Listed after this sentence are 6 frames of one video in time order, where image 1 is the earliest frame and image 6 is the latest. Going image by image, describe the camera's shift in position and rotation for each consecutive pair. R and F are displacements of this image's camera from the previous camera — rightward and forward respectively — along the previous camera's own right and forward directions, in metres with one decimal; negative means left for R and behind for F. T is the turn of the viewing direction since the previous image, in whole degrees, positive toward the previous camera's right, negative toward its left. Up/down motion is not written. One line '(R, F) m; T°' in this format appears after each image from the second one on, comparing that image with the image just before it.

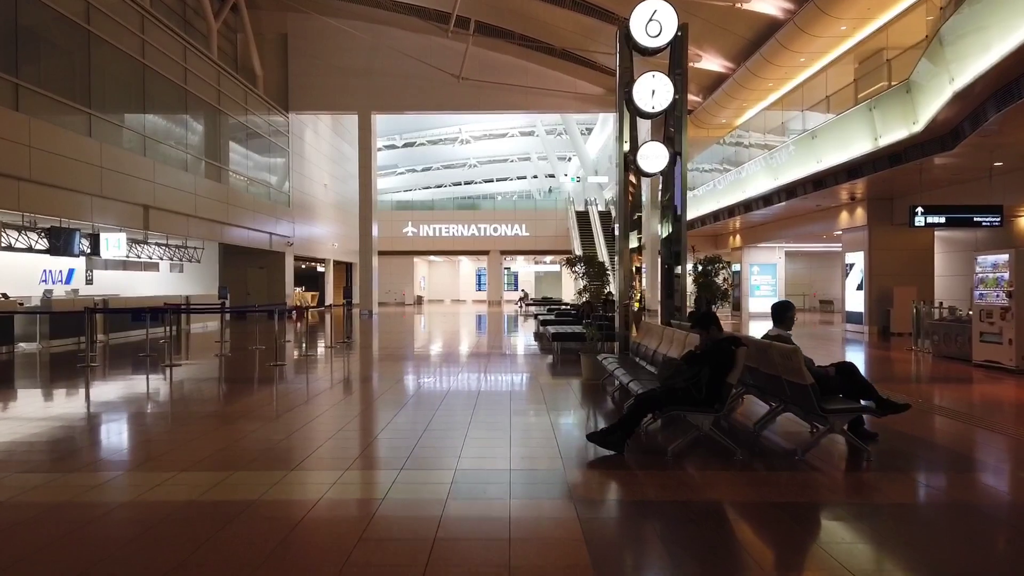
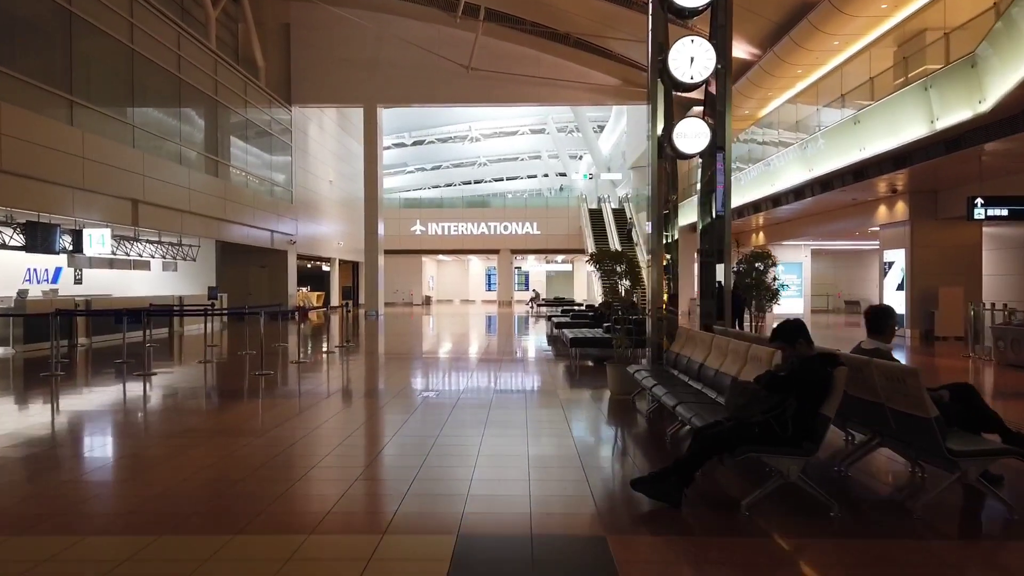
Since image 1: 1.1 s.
(0.0, +1.0) m; -1°
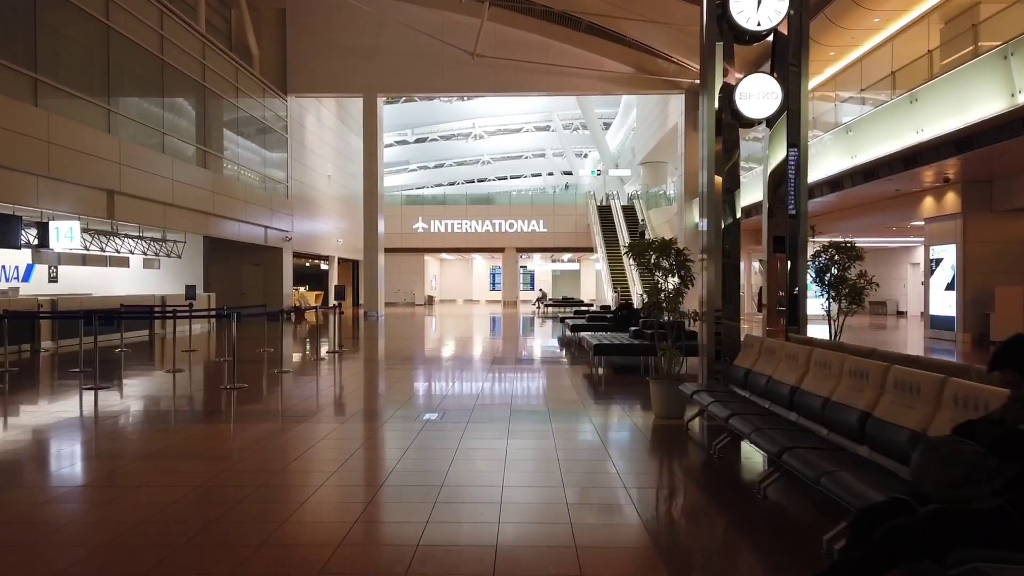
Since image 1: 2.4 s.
(-0.1, +1.2) m; 0°
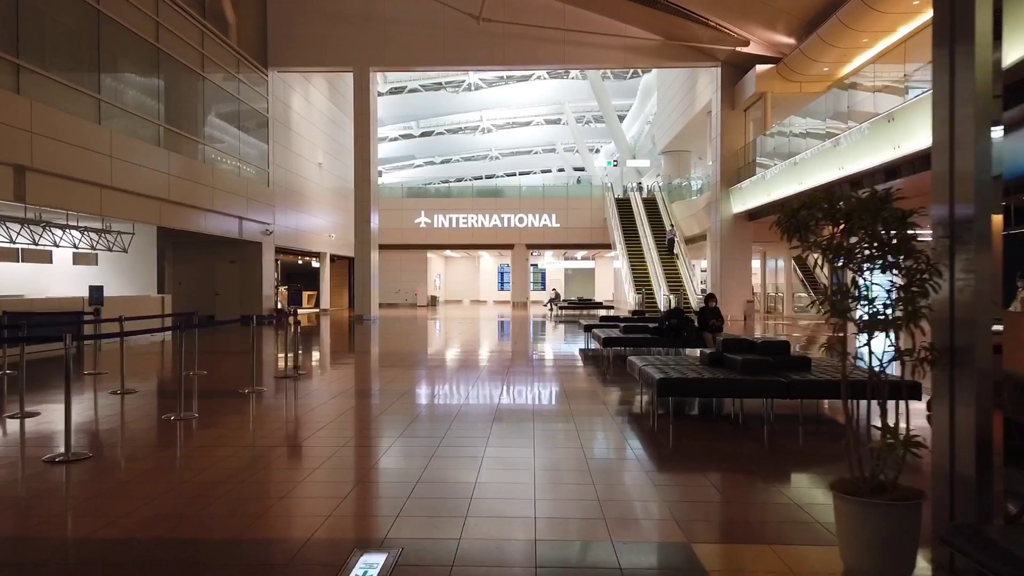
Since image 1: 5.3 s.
(-0.1, +2.7) m; -1°
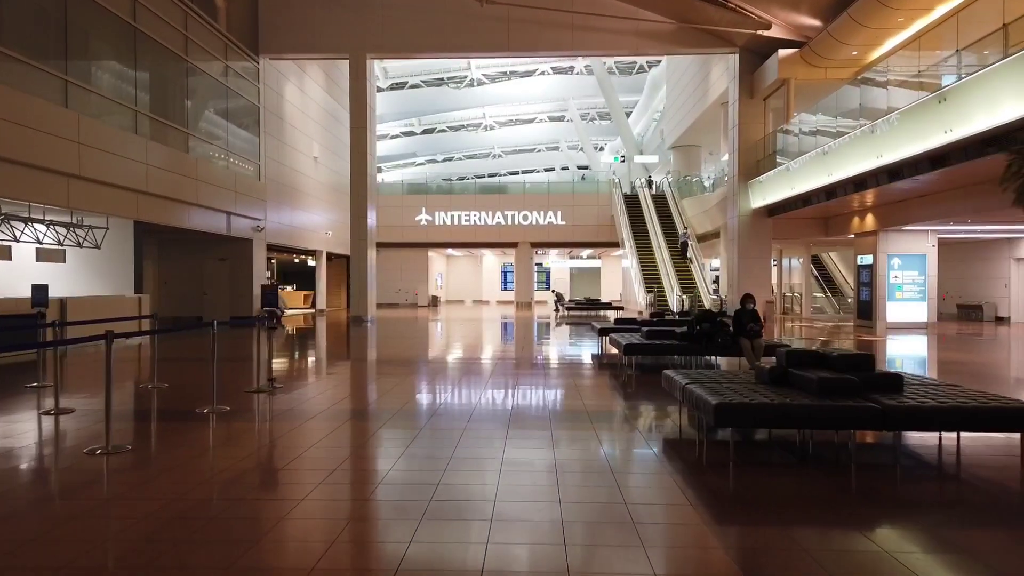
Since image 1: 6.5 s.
(-0.1, +1.1) m; 0°
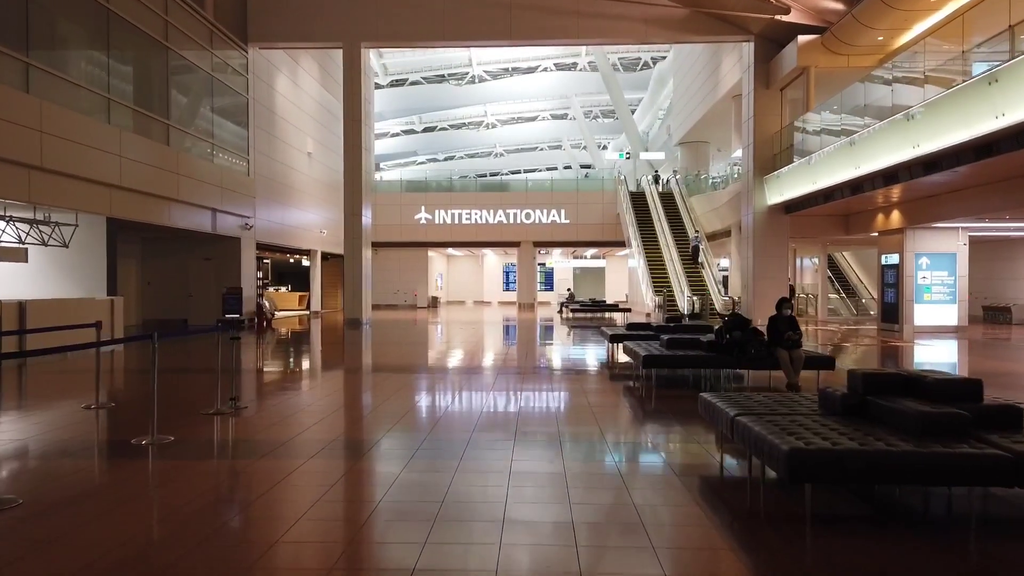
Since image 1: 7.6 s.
(0.0, +0.9) m; 0°
